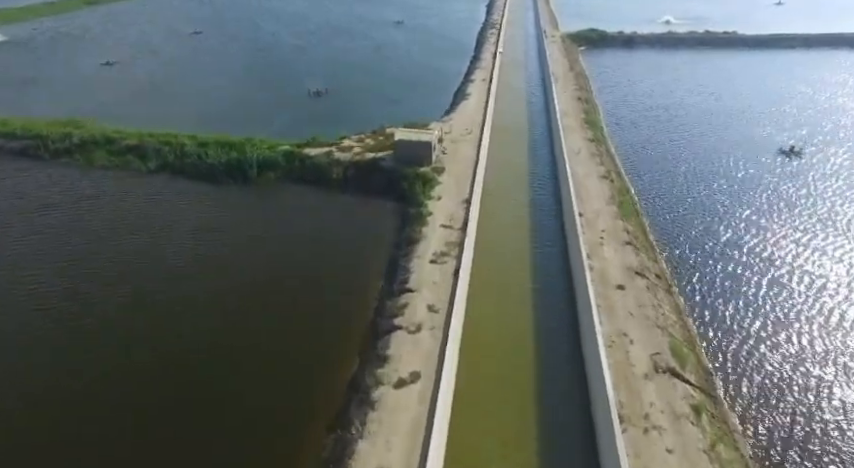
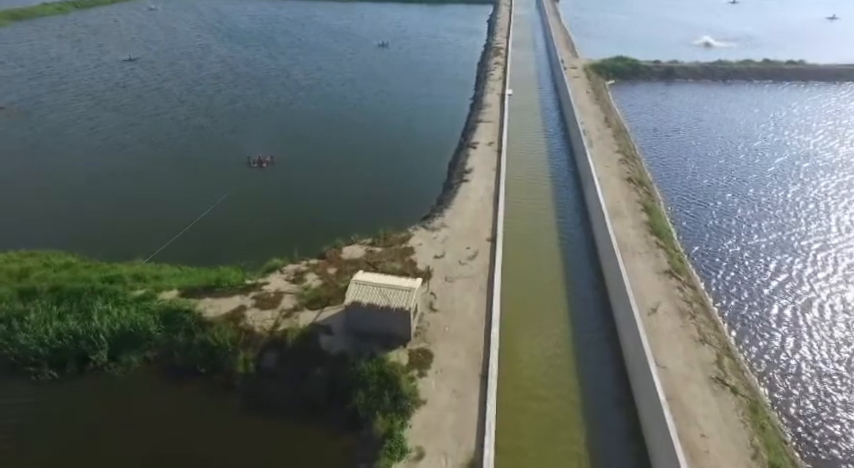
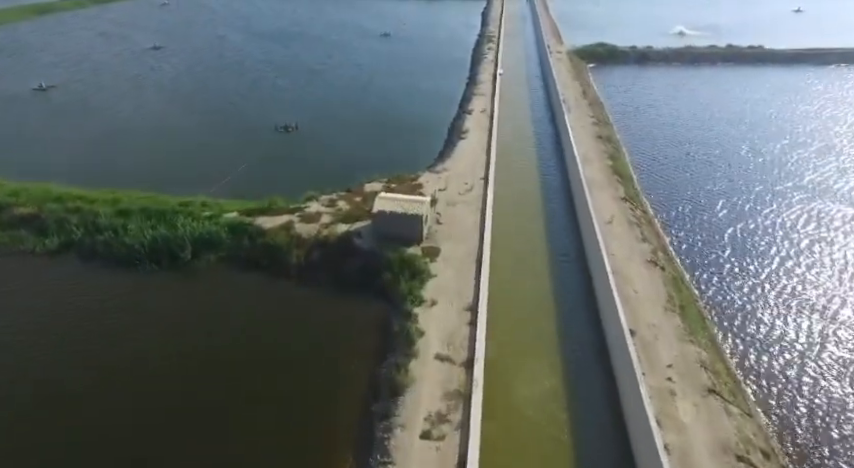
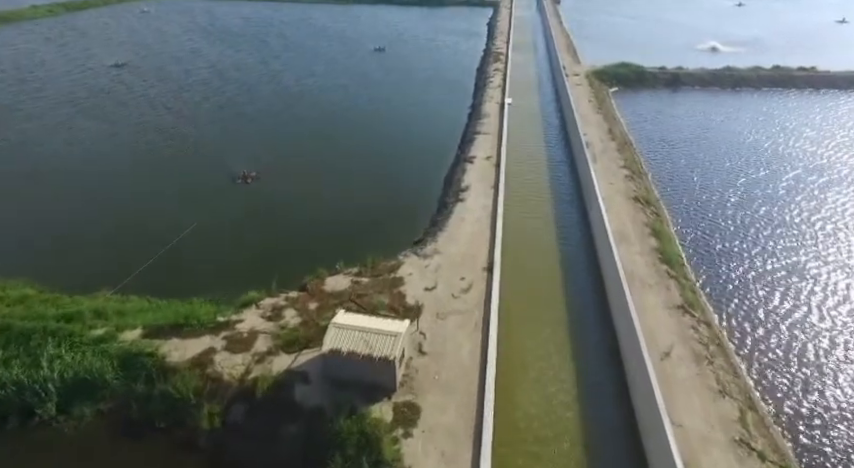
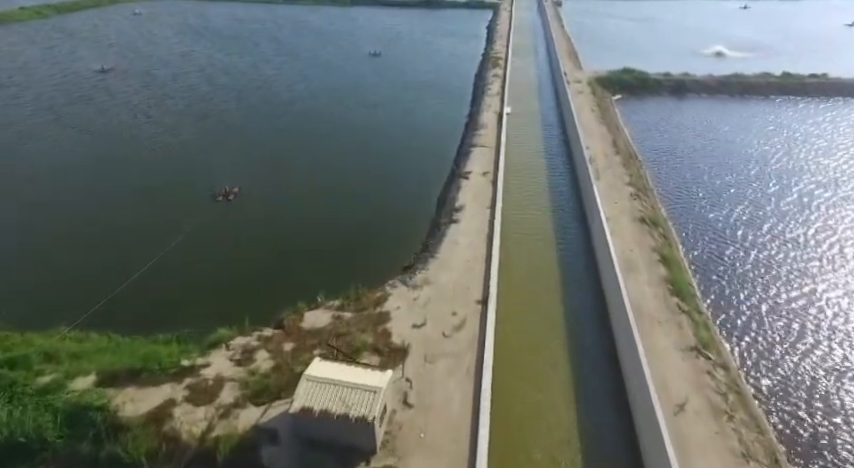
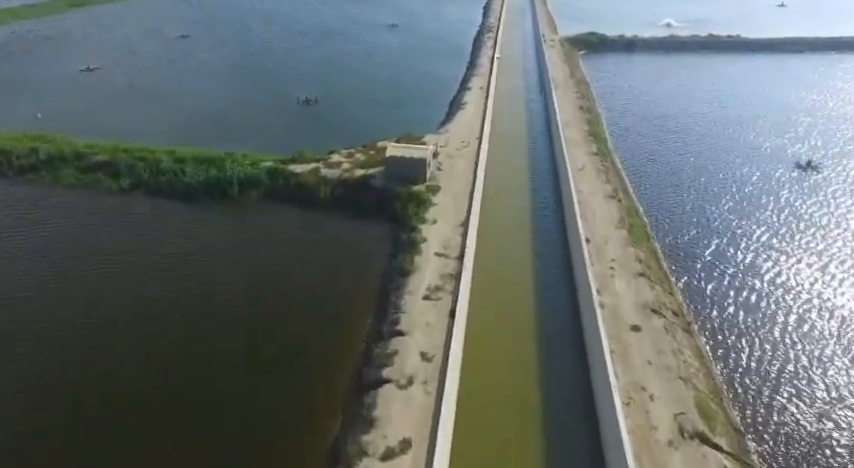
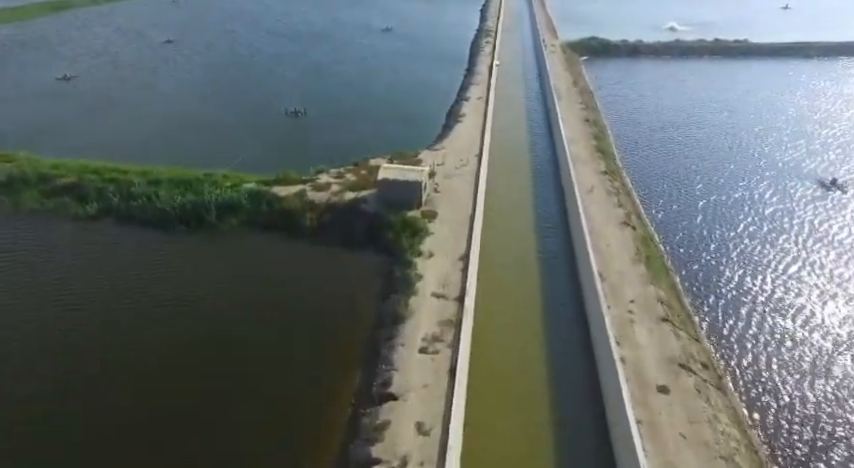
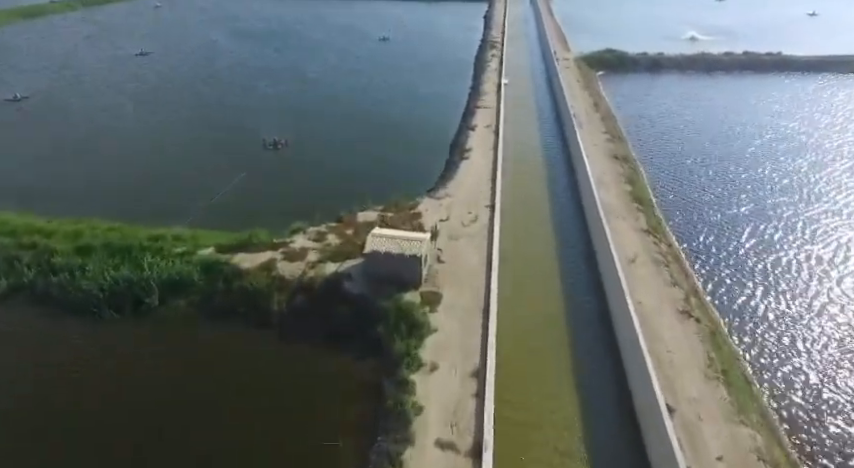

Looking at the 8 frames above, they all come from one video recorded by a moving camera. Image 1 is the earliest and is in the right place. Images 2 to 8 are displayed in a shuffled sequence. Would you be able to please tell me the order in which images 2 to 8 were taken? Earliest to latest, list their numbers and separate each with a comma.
6, 7, 3, 8, 2, 4, 5
